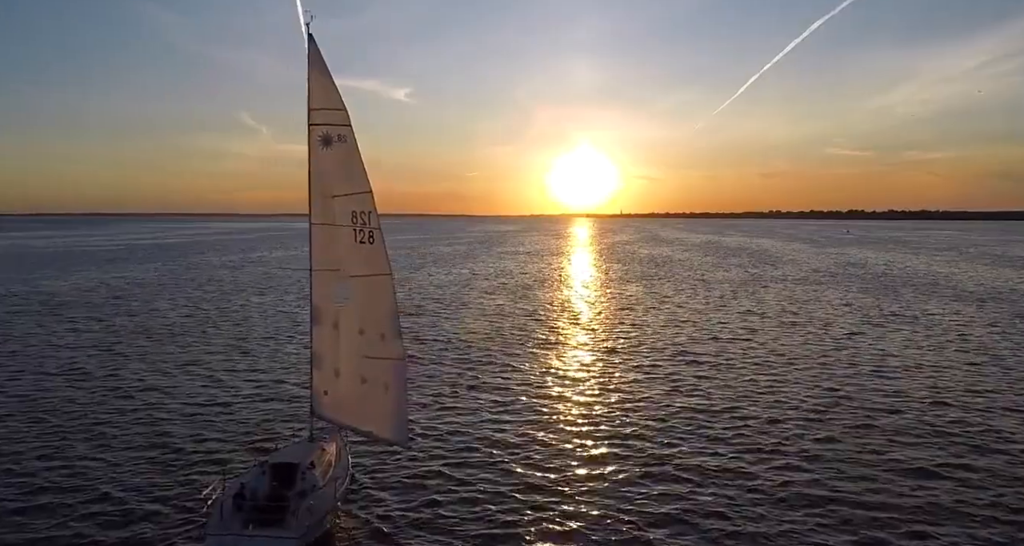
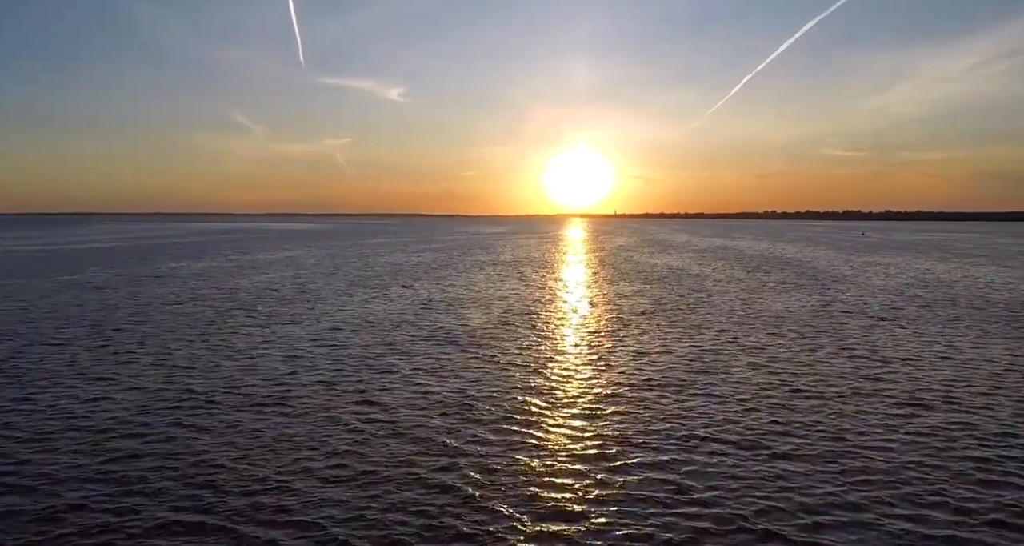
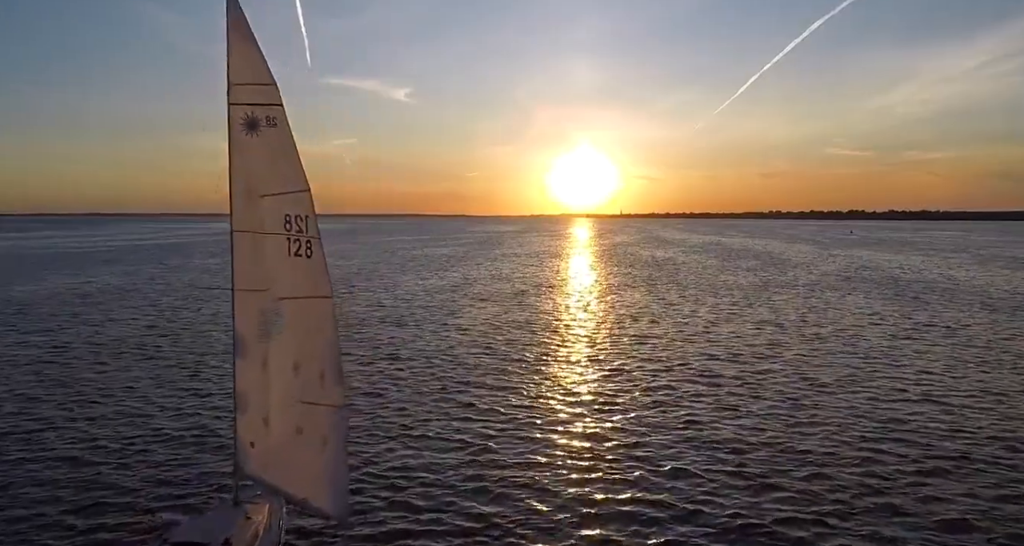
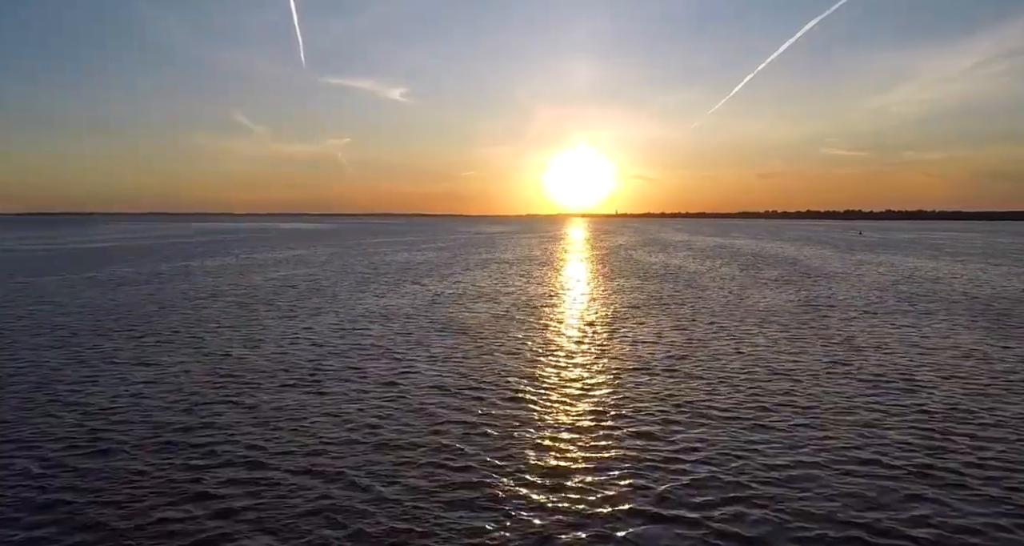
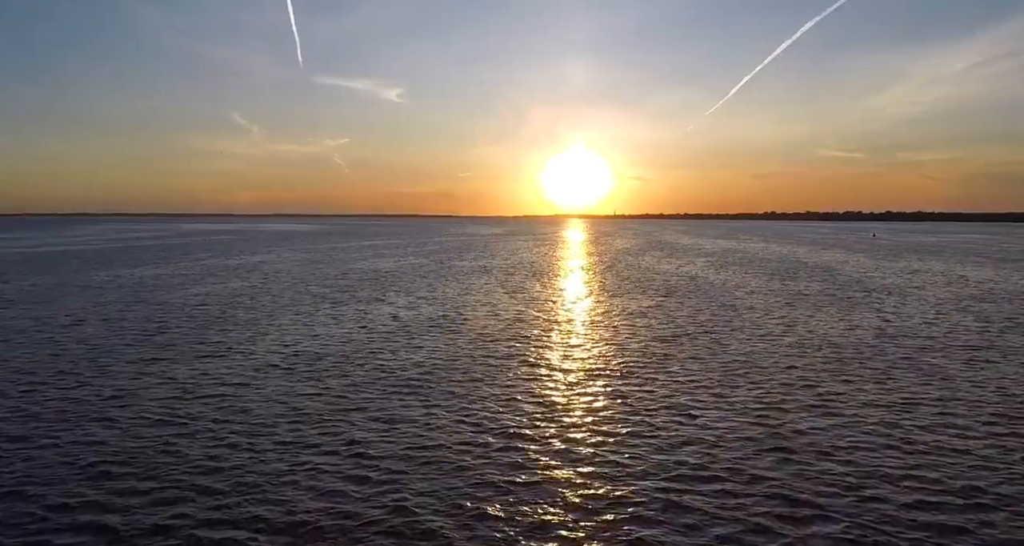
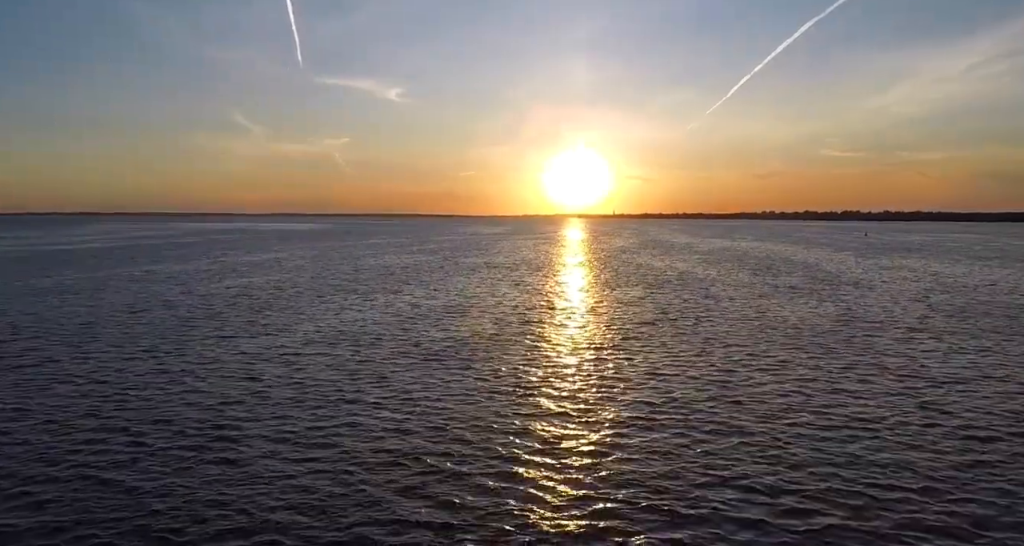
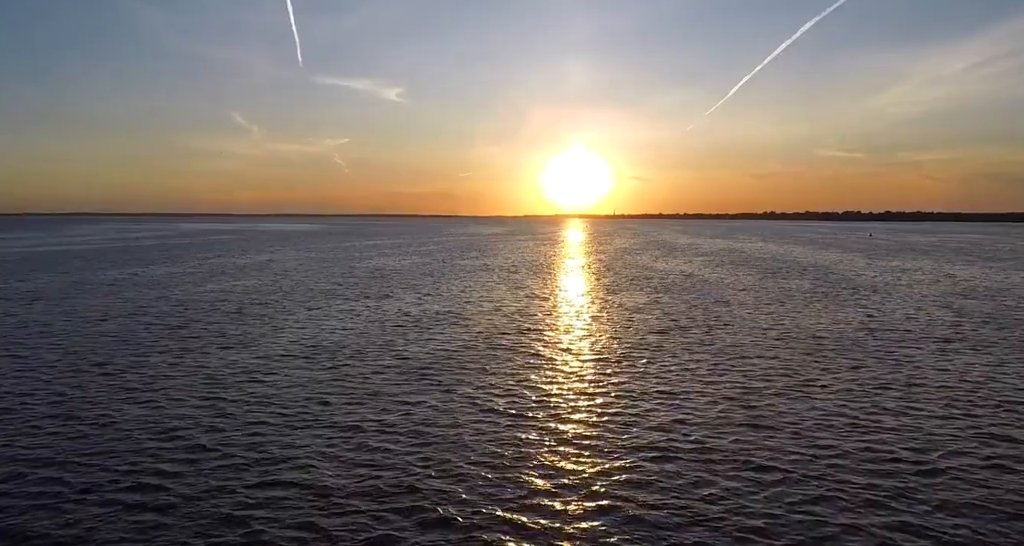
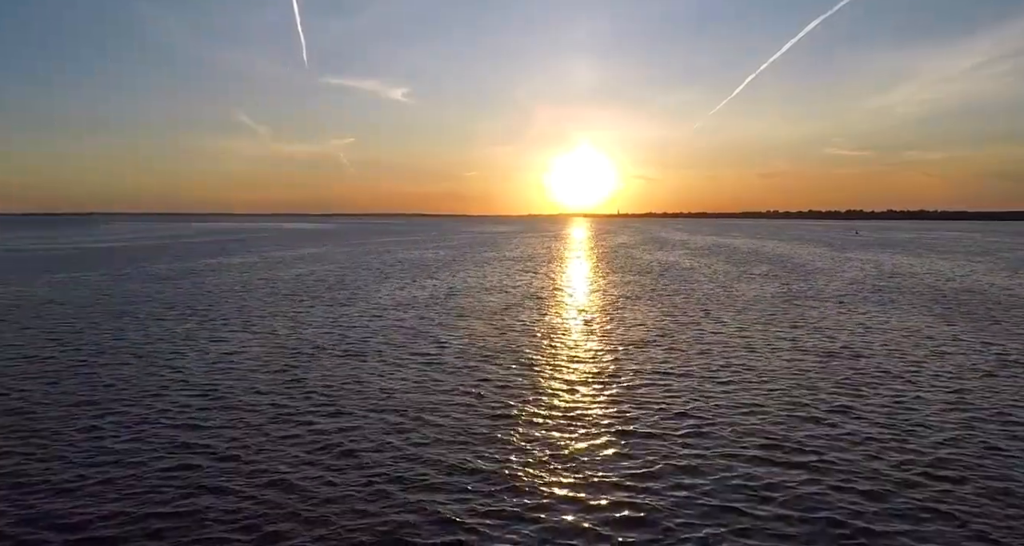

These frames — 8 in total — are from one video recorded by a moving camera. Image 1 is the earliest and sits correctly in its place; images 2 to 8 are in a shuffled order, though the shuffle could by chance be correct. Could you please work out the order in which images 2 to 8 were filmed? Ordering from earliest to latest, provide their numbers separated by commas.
3, 8, 4, 2, 6, 7, 5
